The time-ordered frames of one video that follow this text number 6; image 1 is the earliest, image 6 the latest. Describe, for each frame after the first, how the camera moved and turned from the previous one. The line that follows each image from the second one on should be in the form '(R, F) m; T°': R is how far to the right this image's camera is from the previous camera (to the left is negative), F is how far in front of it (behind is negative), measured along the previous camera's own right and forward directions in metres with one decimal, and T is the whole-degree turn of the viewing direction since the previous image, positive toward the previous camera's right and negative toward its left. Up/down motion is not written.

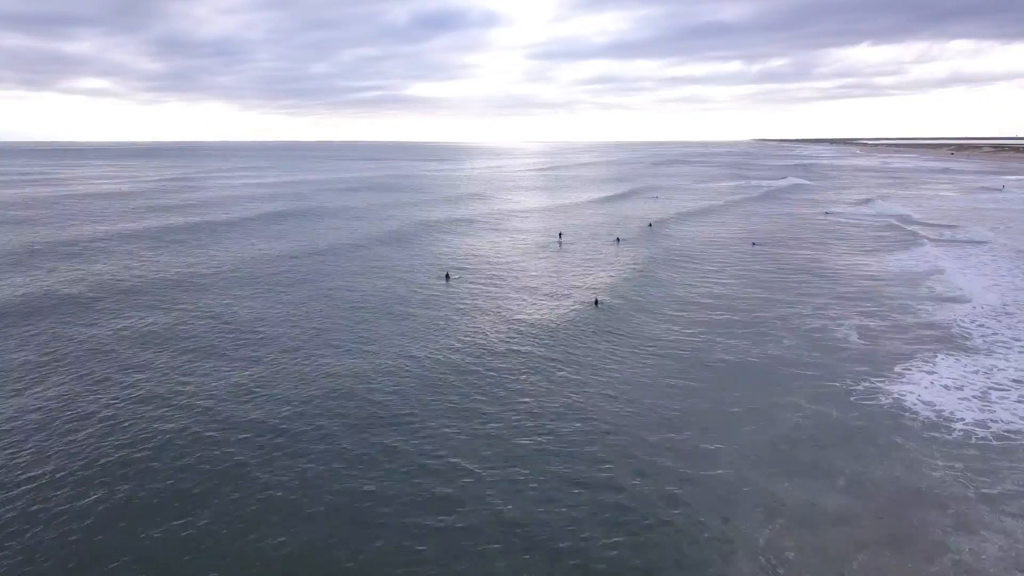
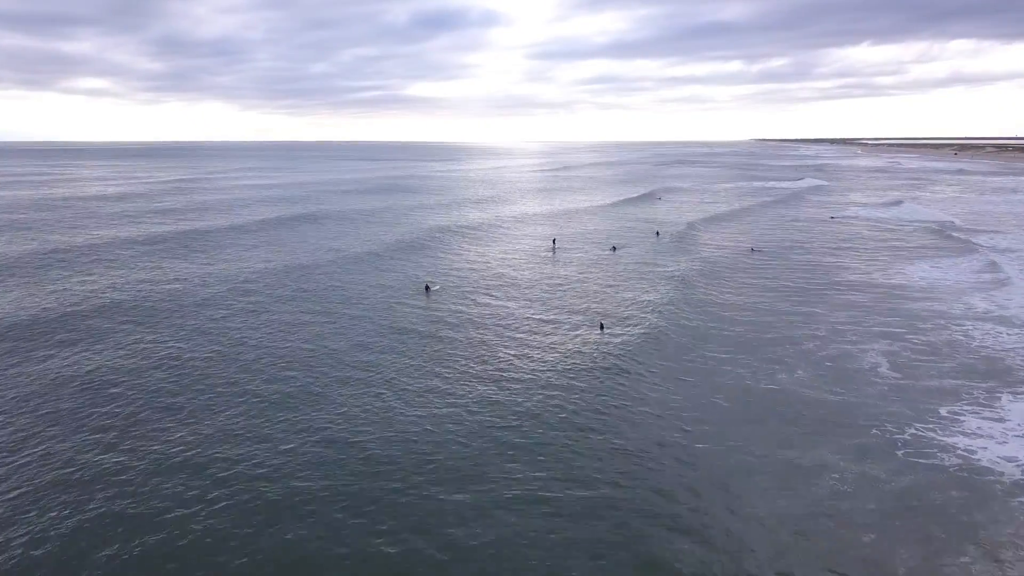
(+0.5, +3.8) m; 0°
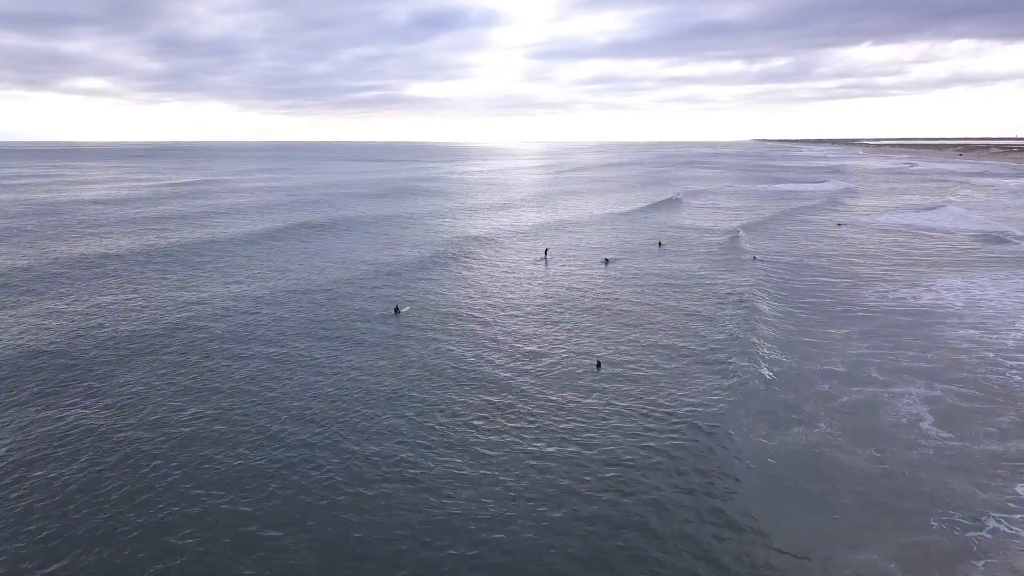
(+0.7, +4.4) m; 0°
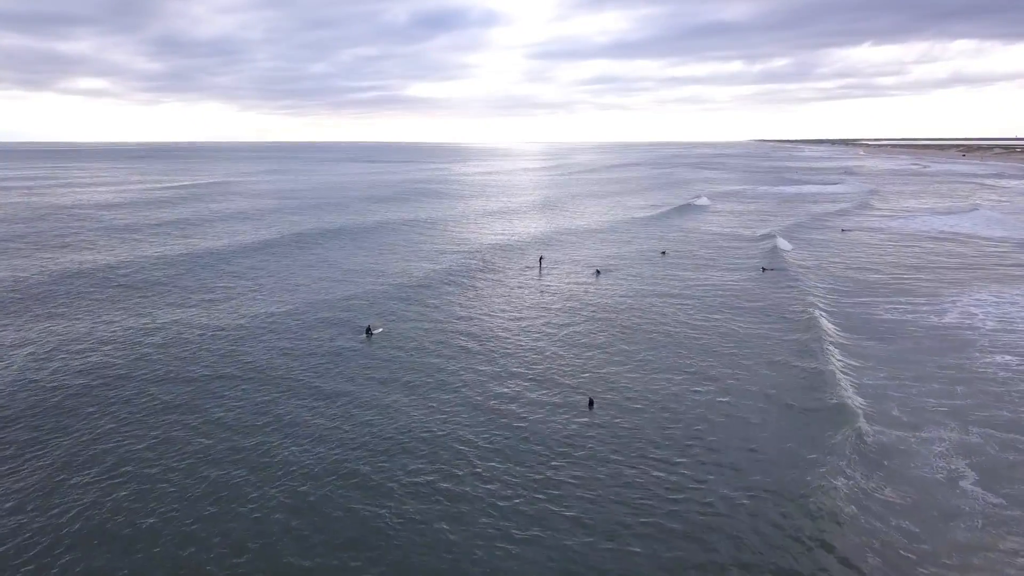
(+0.5, +3.1) m; 0°
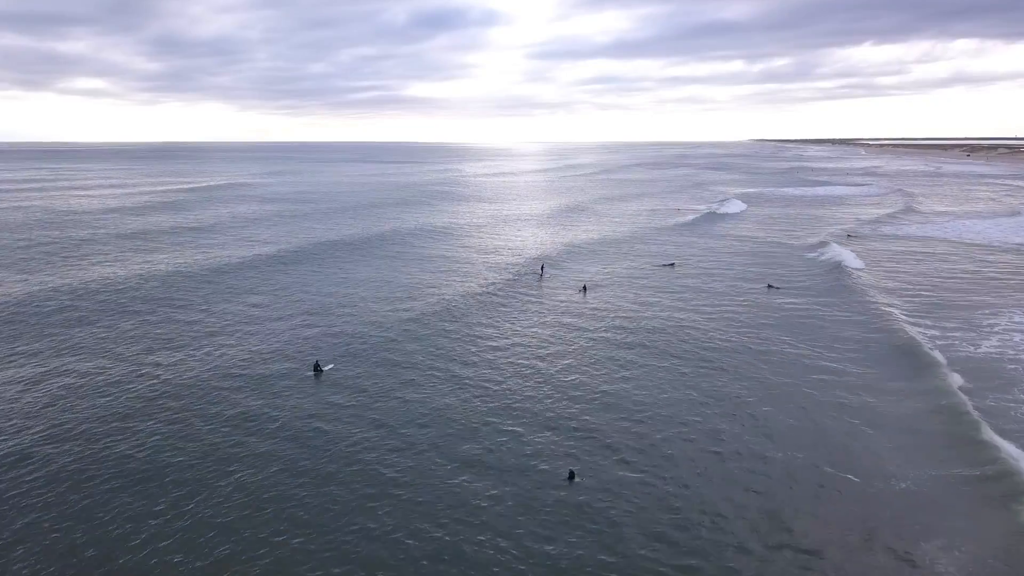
(+0.3, +5.3) m; 0°
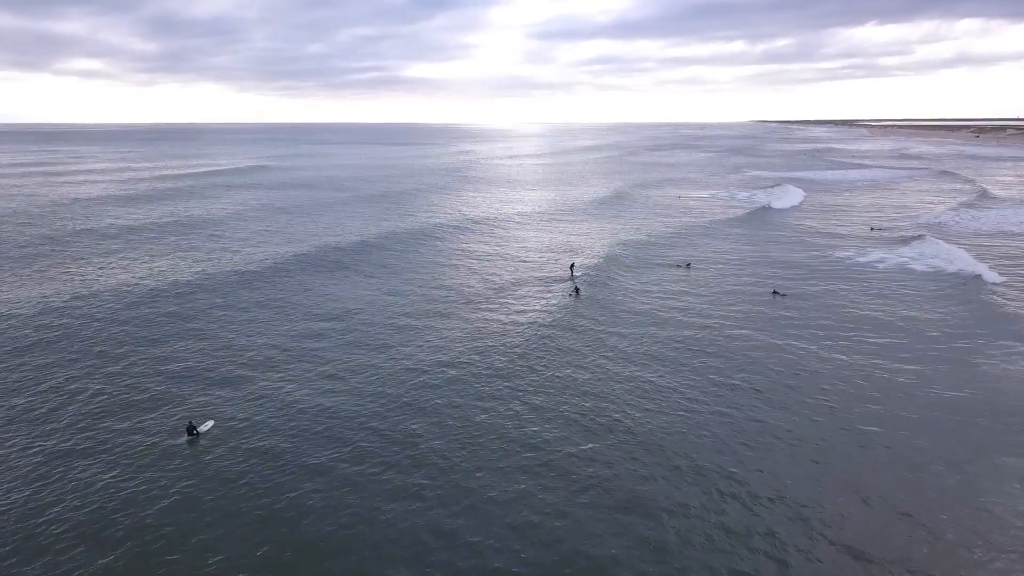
(+0.1, +7.6) m; 0°
